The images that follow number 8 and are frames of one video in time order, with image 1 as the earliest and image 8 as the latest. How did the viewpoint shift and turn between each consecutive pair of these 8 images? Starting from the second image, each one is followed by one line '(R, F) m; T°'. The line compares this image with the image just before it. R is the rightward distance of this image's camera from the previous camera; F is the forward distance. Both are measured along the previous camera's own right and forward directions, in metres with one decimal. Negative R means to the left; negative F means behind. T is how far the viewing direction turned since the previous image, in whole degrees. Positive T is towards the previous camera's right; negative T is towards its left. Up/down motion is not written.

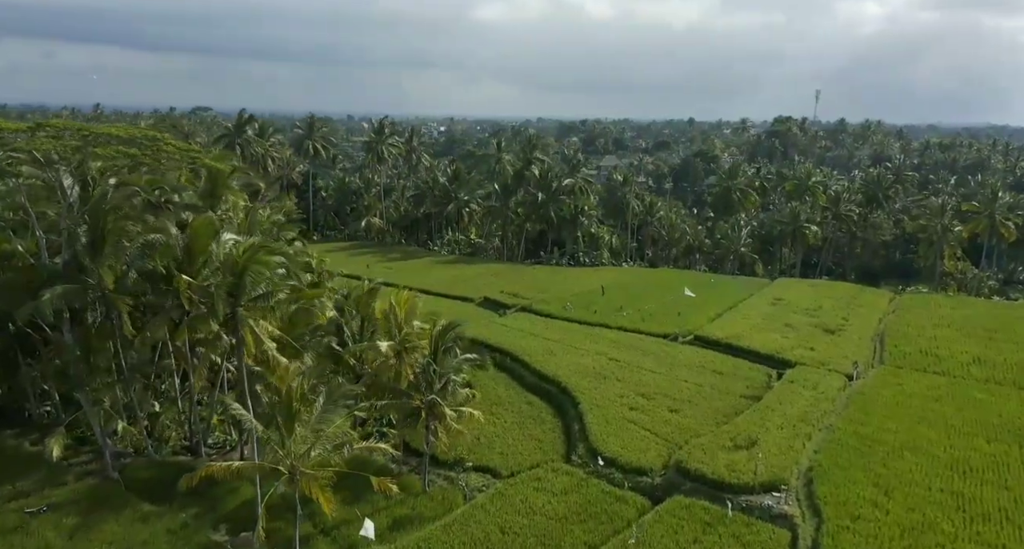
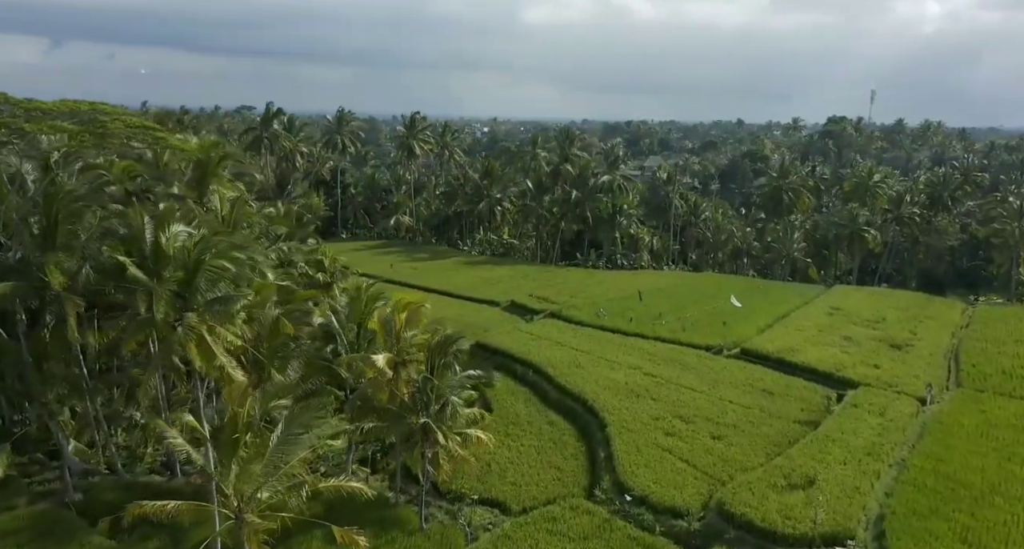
(+0.8, +3.7) m; -3°
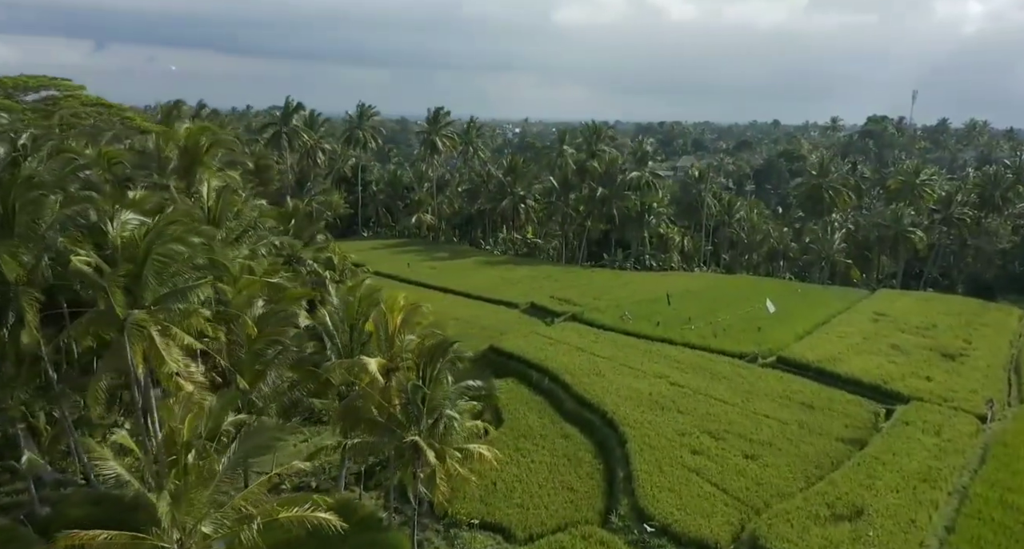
(+0.6, +2.5) m; -2°
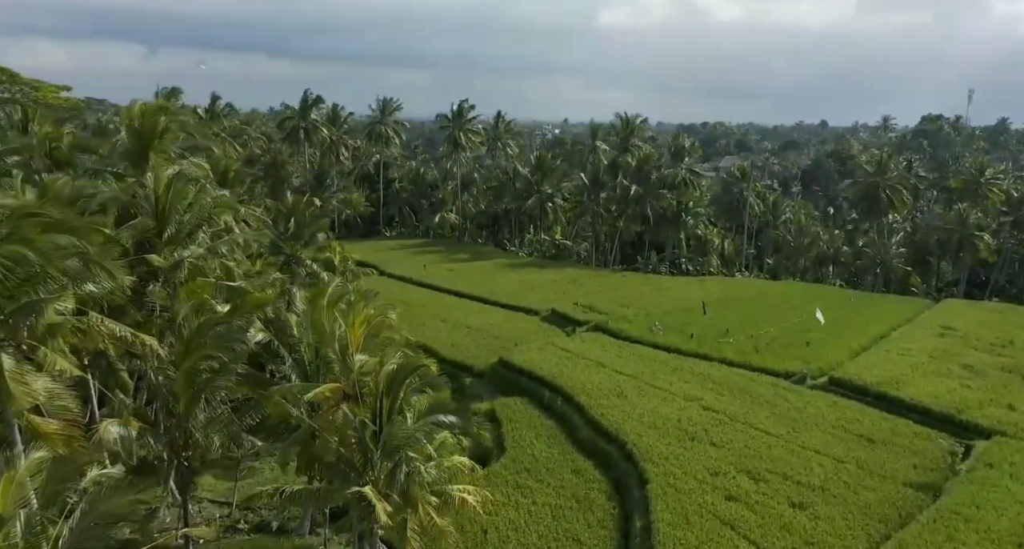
(+1.0, +3.8) m; -3°
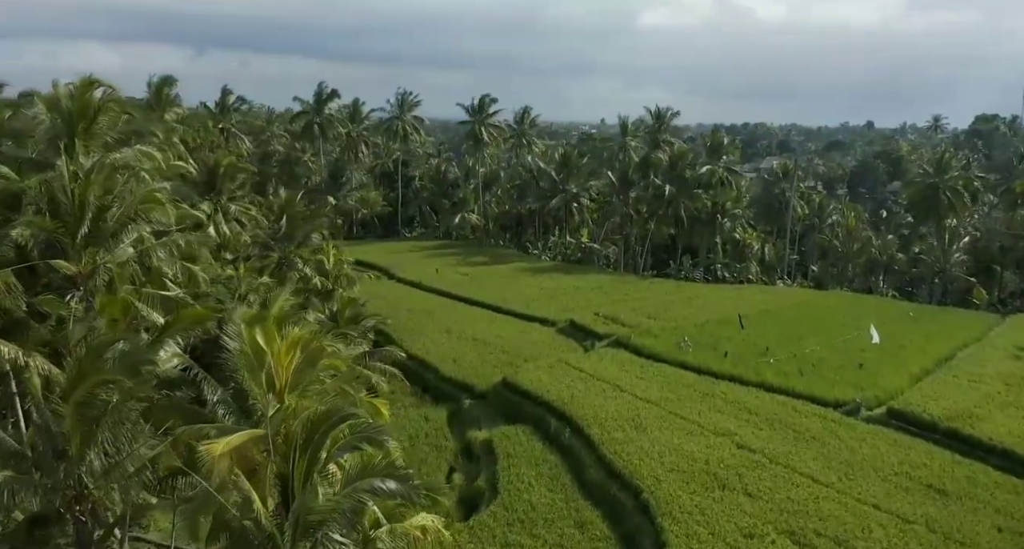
(+1.0, +3.7) m; -3°
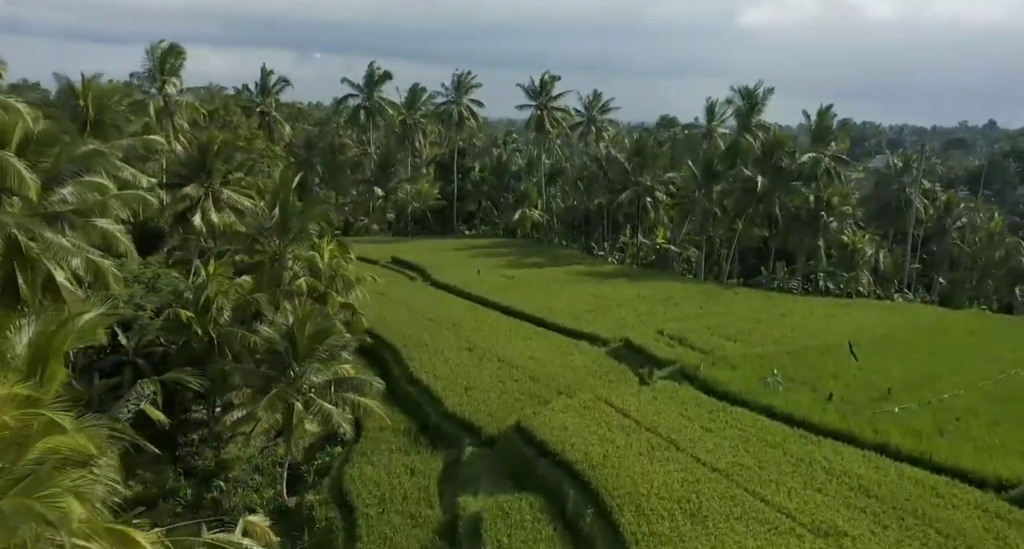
(+1.7, +6.9) m; -6°
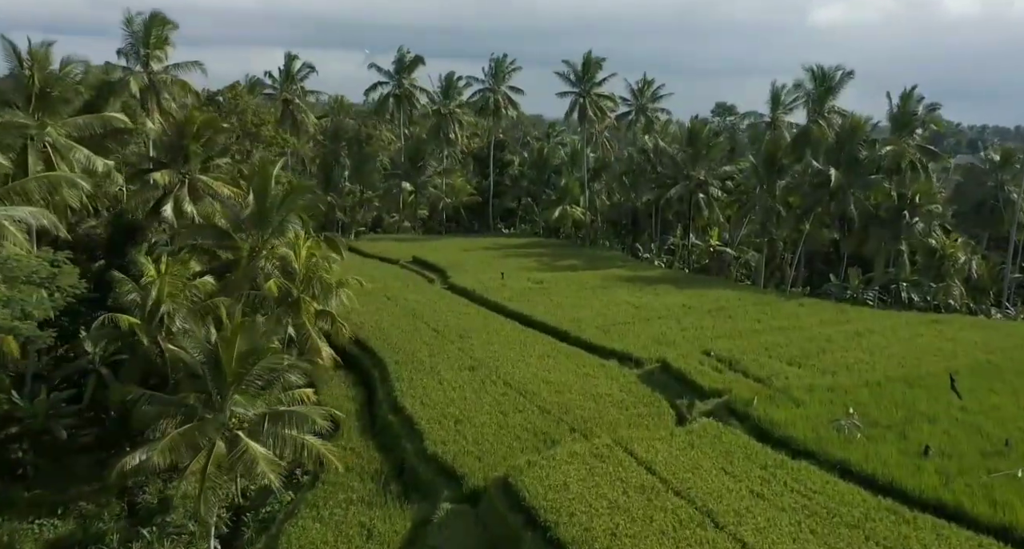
(+1.3, +4.6) m; -4°
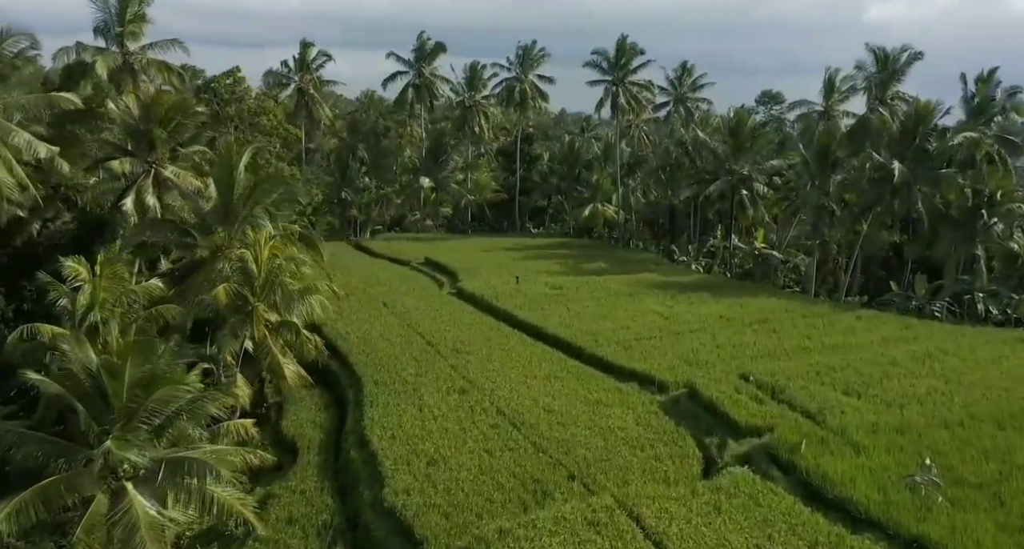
(+1.1, +3.5) m; -3°
